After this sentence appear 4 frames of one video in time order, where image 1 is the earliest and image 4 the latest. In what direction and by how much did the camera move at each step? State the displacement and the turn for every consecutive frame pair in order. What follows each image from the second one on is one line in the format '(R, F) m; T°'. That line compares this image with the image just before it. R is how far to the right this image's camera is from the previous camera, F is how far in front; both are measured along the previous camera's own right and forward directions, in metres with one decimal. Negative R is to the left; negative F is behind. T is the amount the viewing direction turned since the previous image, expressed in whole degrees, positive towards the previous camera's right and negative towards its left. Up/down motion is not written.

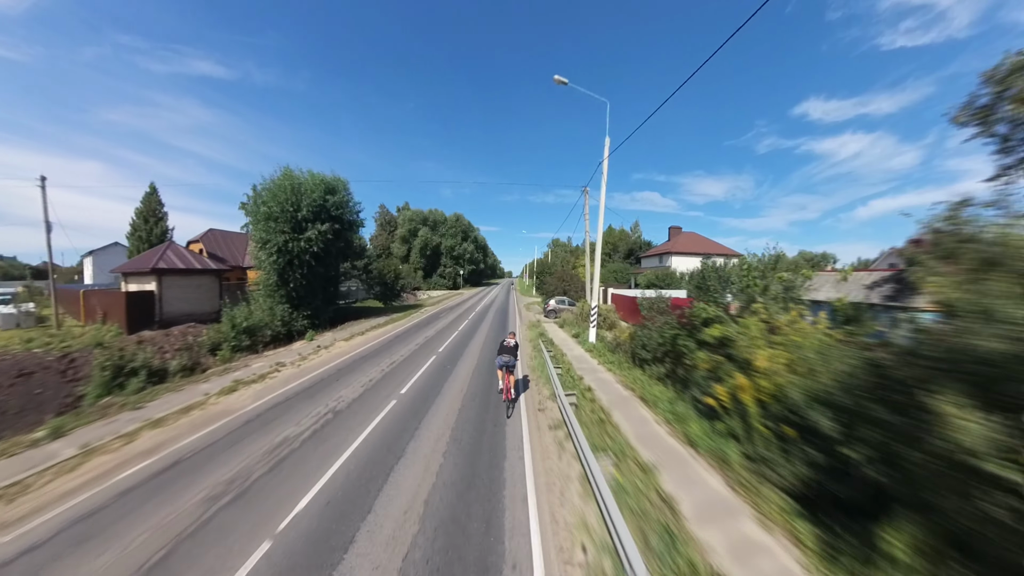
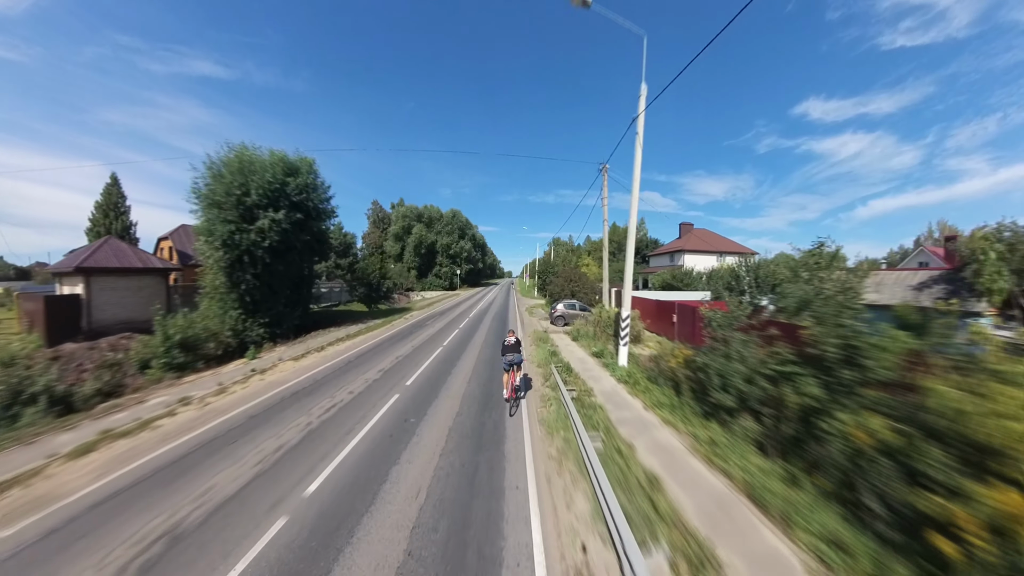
(0.0, +3.7) m; 0°
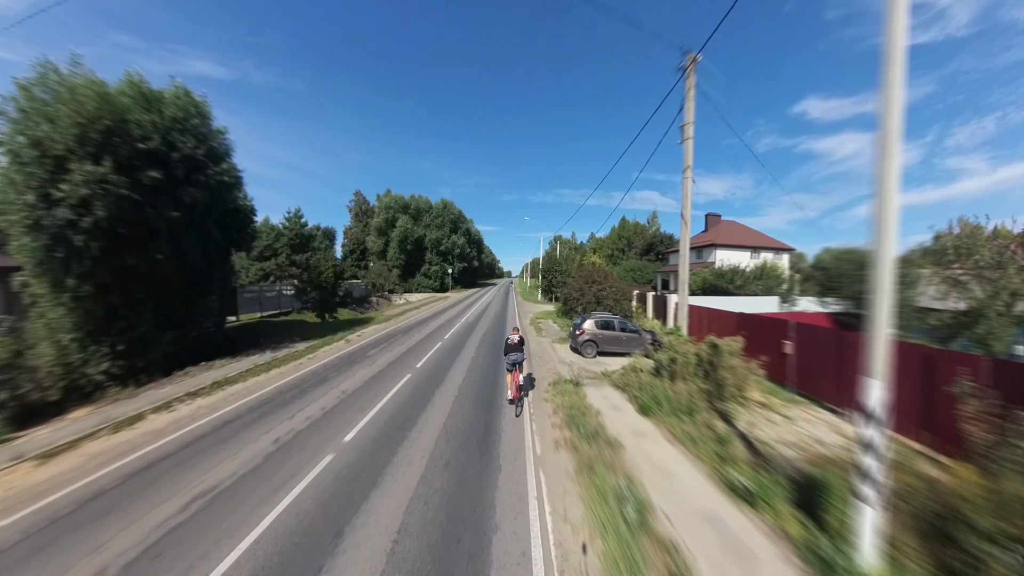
(0.0, +6.4) m; 0°
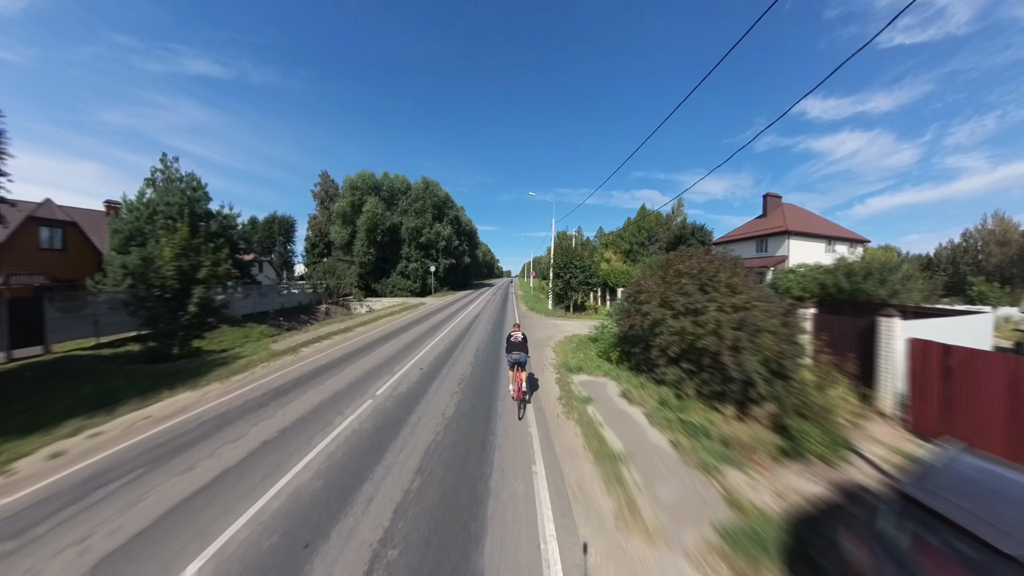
(0.0, +7.5) m; 0°
